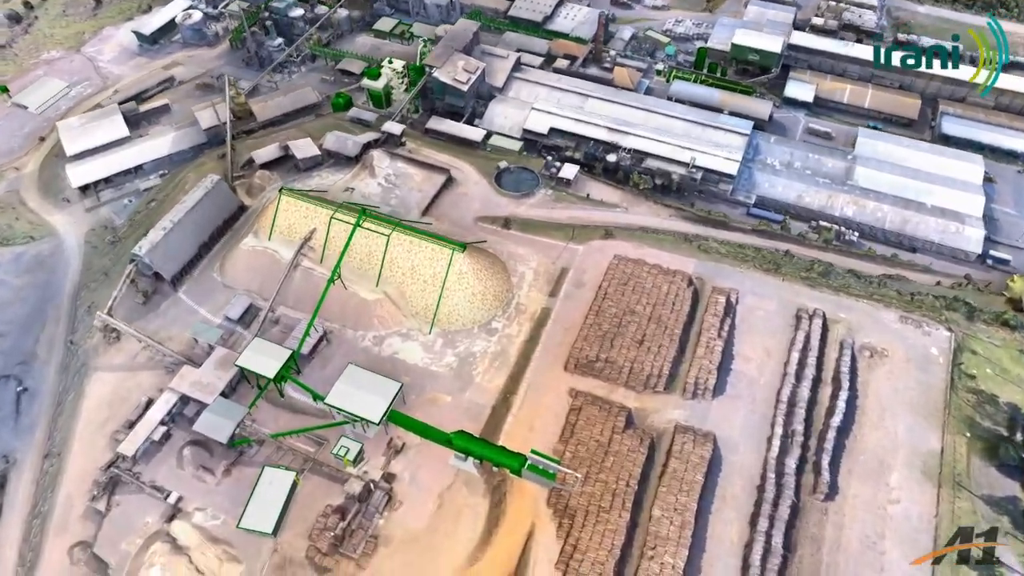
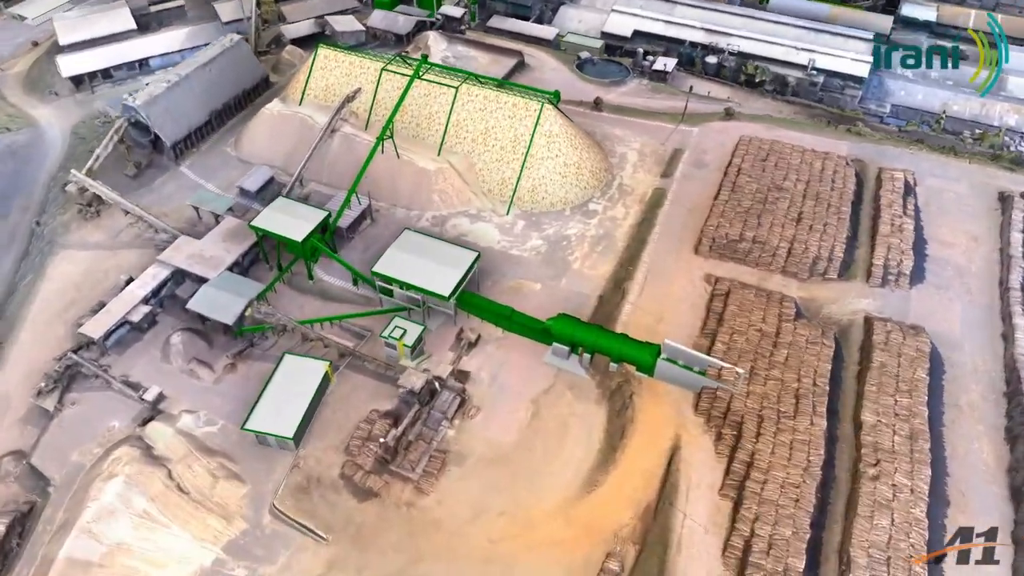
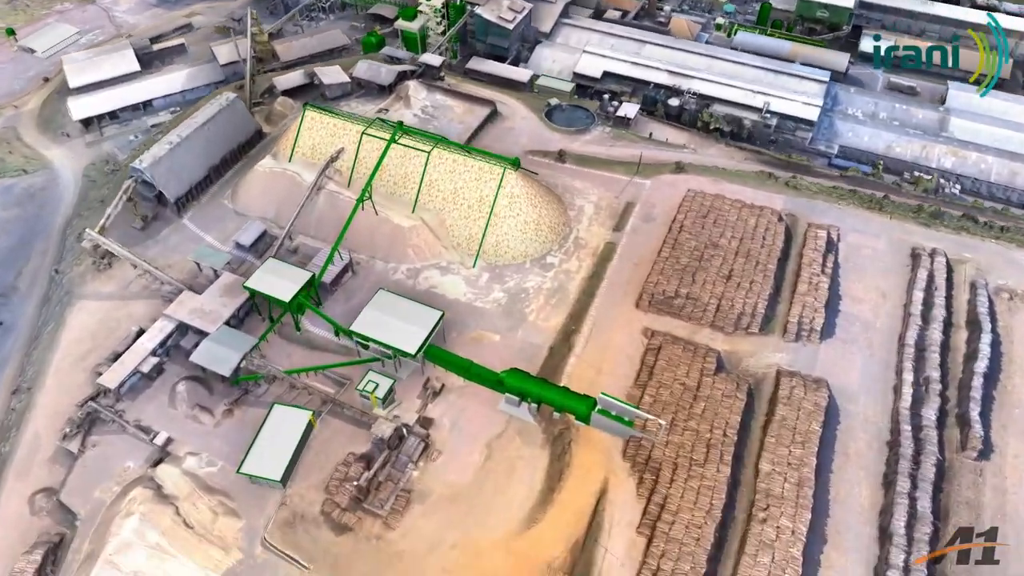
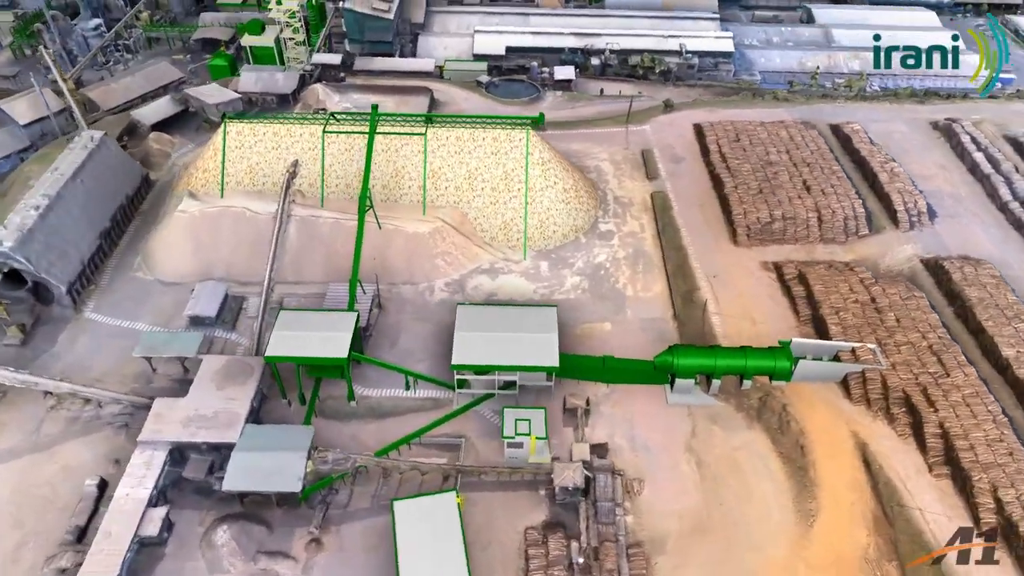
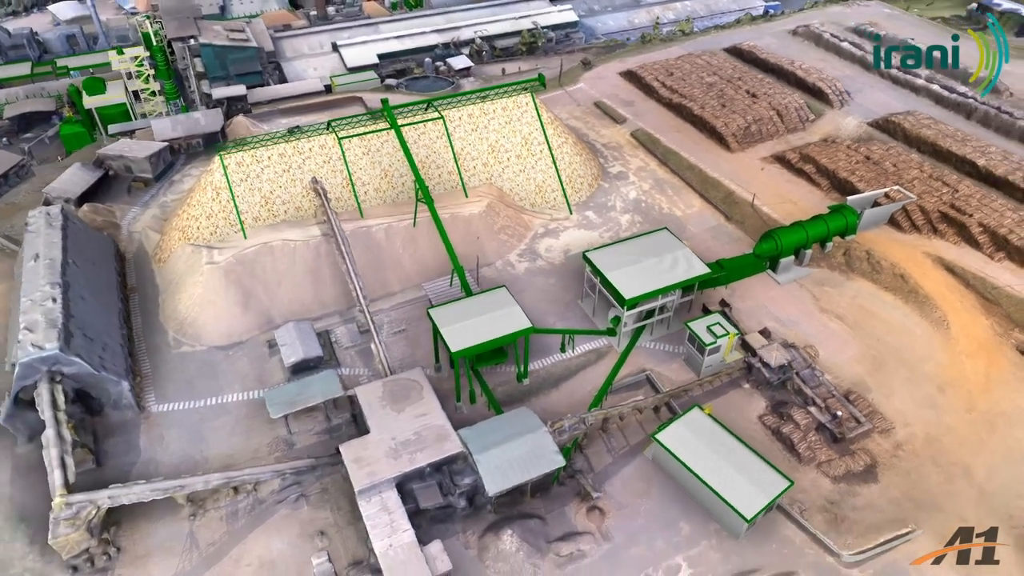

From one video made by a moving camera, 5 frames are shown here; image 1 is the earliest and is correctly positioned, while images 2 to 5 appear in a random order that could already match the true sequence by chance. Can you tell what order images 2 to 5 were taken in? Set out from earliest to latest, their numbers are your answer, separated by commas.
3, 2, 4, 5
